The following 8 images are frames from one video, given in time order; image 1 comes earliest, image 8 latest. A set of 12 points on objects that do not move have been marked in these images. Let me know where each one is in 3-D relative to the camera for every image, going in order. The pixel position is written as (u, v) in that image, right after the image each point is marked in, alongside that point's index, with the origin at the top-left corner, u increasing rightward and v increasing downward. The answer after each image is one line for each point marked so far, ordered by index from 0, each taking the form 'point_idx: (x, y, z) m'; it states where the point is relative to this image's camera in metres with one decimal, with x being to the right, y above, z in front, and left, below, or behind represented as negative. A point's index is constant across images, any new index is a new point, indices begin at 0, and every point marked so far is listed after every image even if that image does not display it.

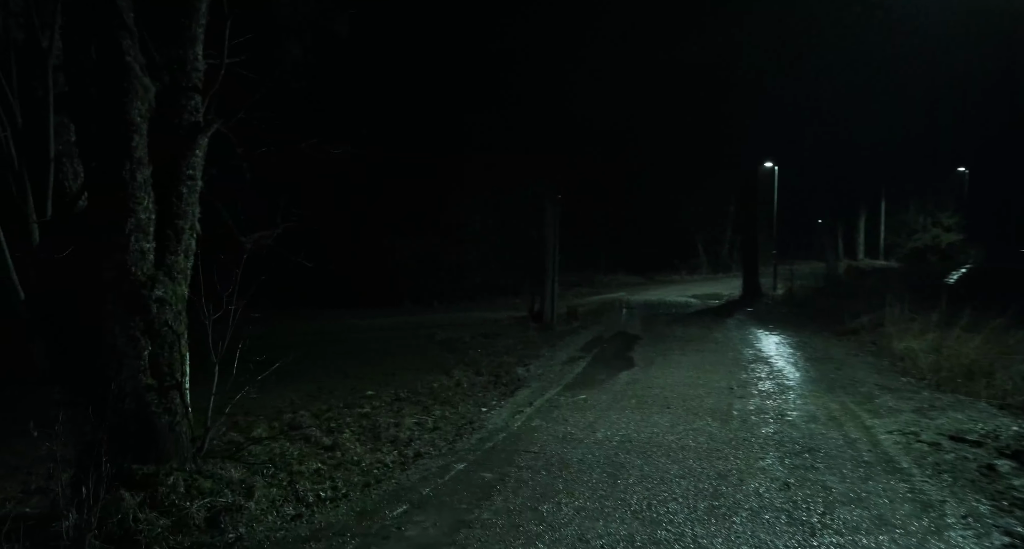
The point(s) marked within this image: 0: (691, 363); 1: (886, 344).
0: (+3.0, -1.5, +11.0) m
1: (+7.0, -1.3, +12.1) m
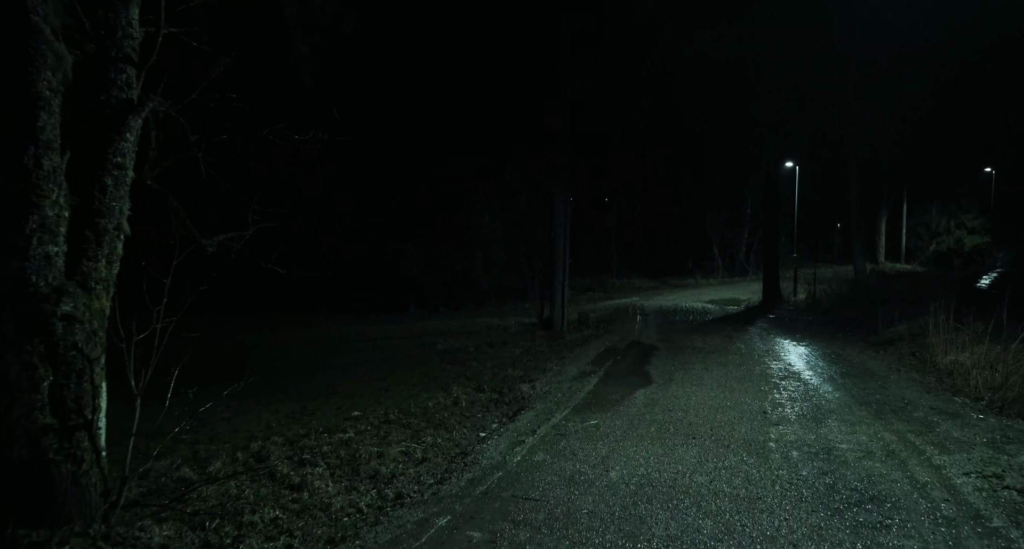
0: (+3.0, -1.6, +9.9) m
1: (+7.1, -1.4, +10.9) m
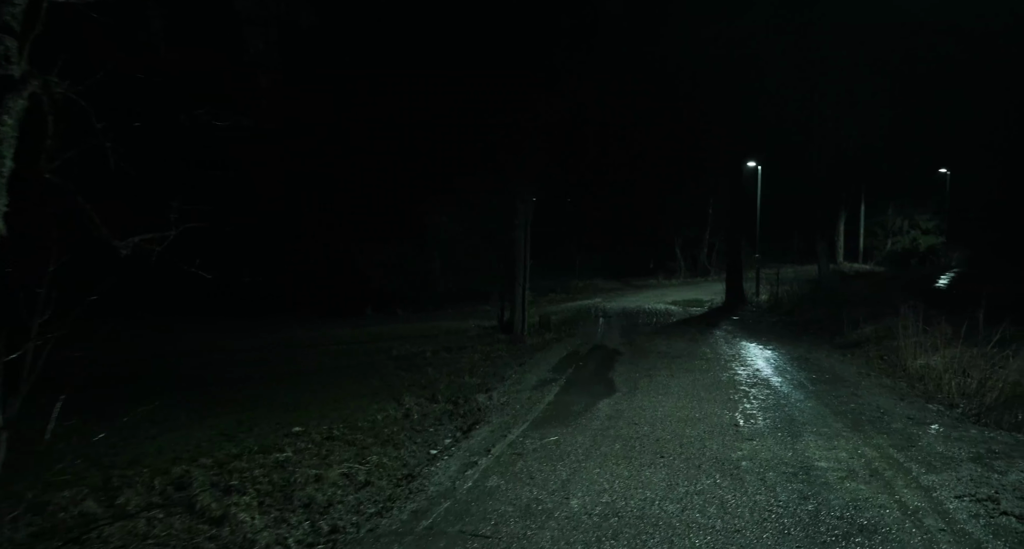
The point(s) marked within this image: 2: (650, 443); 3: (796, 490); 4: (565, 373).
0: (+2.4, -1.6, +9.4) m
1: (+6.4, -1.4, +10.6) m
2: (+1.4, -1.7, +6.6) m
3: (+2.2, -1.7, +5.2) m
4: (+0.9, -1.7, +11.1) m
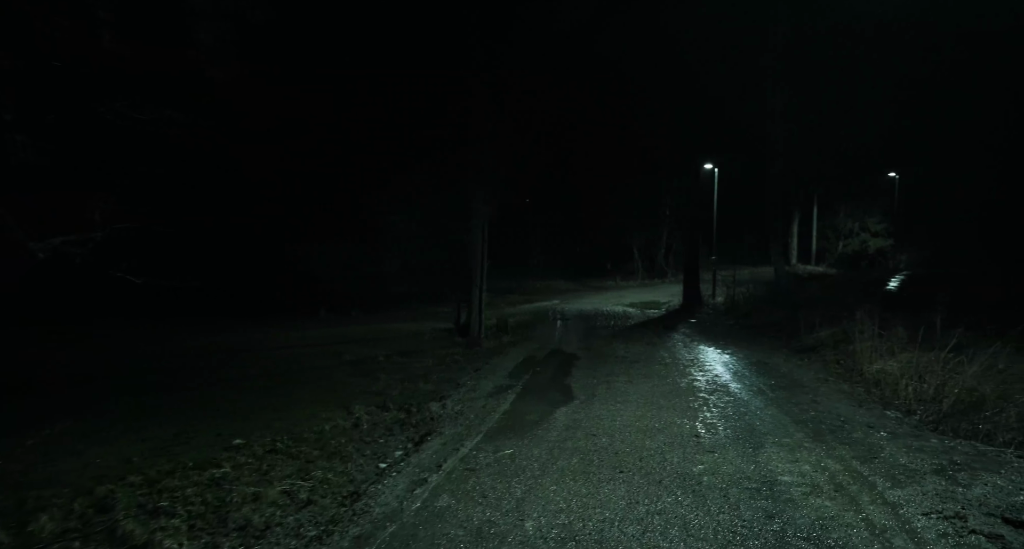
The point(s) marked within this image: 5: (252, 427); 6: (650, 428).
0: (+1.8, -1.7, +9.1) m
1: (+5.6, -1.5, +10.7) m
2: (+0.9, -1.8, +6.3) m
3: (+1.9, -1.8, +4.9) m
4: (+0.2, -1.7, +10.7) m
5: (-3.6, -2.1, +9.0) m
6: (+1.5, -1.7, +7.3) m
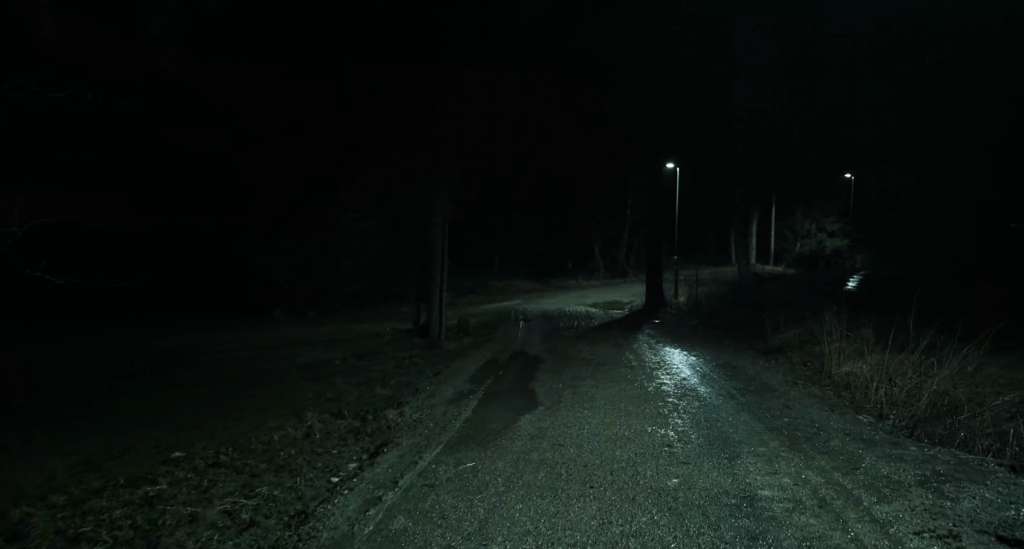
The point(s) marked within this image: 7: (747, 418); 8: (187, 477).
0: (+1.3, -1.7, +8.8) m
1: (+5.0, -1.5, +10.5) m
2: (+0.6, -1.8, +5.9) m
3: (+1.6, -1.8, +4.6) m
4: (-0.4, -1.7, +10.3) m
5: (-4.1, -2.1, +8.4) m
6: (+1.1, -1.7, +6.9) m
7: (+2.8, -1.7, +7.6) m
8: (-3.5, -2.1, +6.9) m
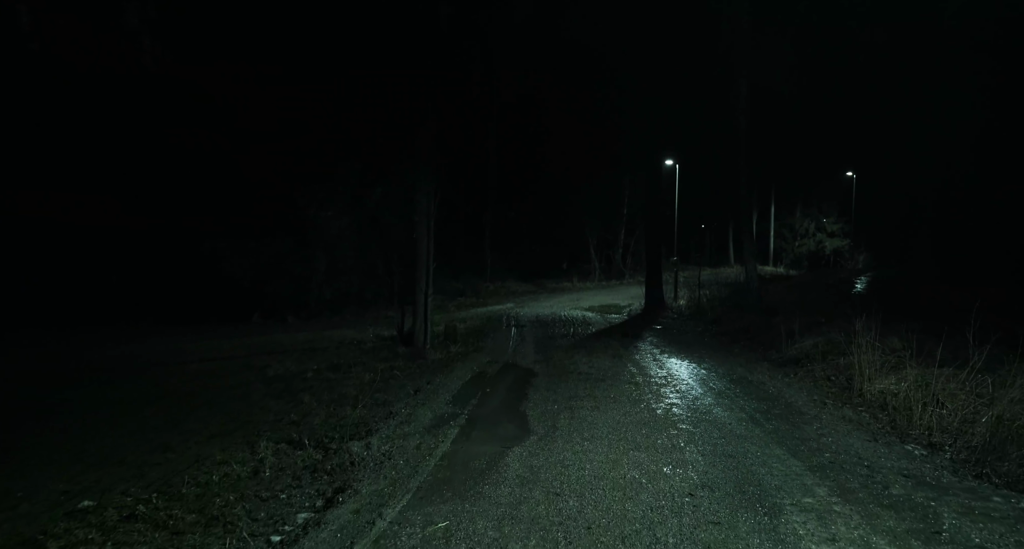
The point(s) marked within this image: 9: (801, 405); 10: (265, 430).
0: (+1.1, -1.8, +7.5) m
1: (+4.9, -1.6, +9.3) m
2: (+0.5, -1.8, +4.6) m
3: (+1.5, -1.8, +3.3) m
4: (-0.6, -1.8, +9.0) m
5: (-4.3, -2.2, +7.0) m
6: (+1.0, -1.8, +5.6) m
7: (+2.6, -1.7, +6.4) m
8: (-3.6, -2.2, +5.6) m
9: (+3.8, -1.7, +8.6) m
10: (-3.3, -2.1, +8.8) m
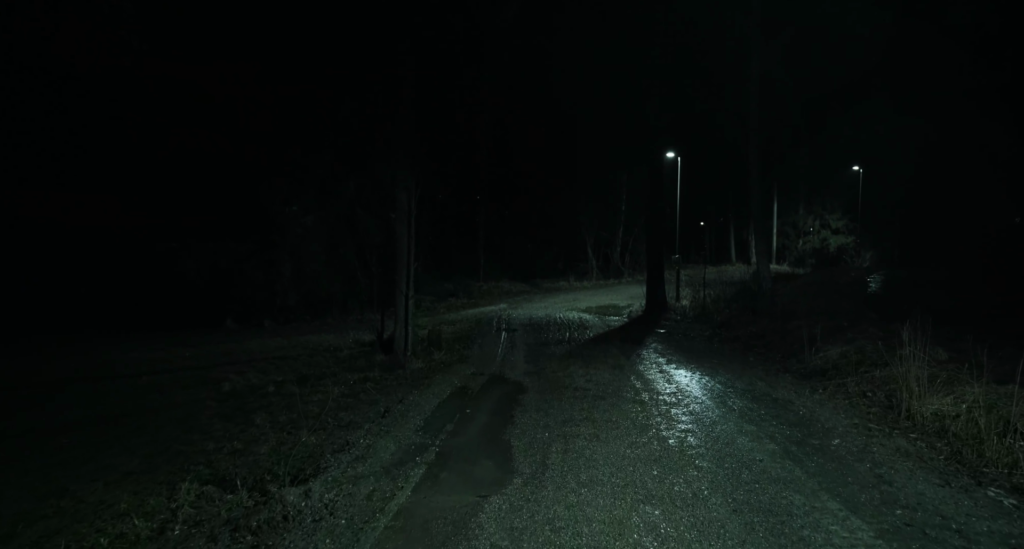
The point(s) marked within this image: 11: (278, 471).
0: (+0.9, -1.8, +6.0) m
1: (+4.7, -1.6, +7.8) m
2: (+0.3, -1.8, +3.1) m
3: (+1.3, -1.9, +1.9) m
4: (-0.8, -1.8, +7.5) m
5: (-4.5, -2.2, +5.5) m
6: (+0.8, -1.8, +4.1) m
7: (+2.4, -1.7, +4.9) m
8: (-3.8, -2.3, +4.1) m
9: (+3.6, -1.7, +7.1) m
10: (-3.5, -2.1, +7.3) m
11: (-2.4, -2.0, +6.8) m
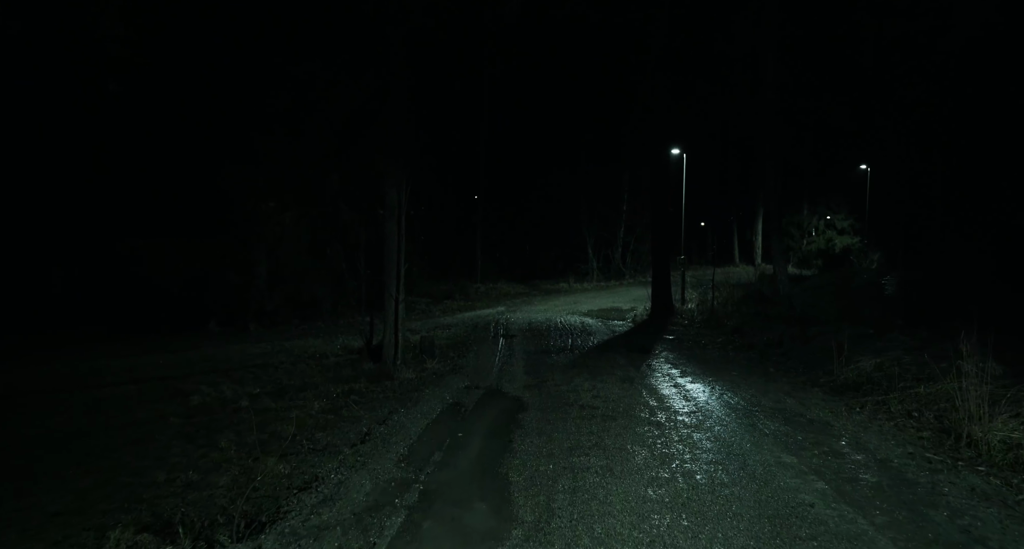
0: (+0.9, -1.8, +4.9) m
1: (+4.7, -1.6, +6.8) m
2: (+0.3, -1.9, +2.1) m
3: (+1.3, -1.9, +0.8) m
4: (-0.8, -1.8, +6.4) m
5: (-4.5, -2.3, +4.4) m
6: (+0.8, -1.8, +3.1) m
7: (+2.4, -1.8, +3.8) m
8: (-3.8, -2.3, +3.0) m
9: (+3.6, -1.7, +6.1) m
10: (-3.5, -2.2, +6.2) m
11: (-2.4, -2.1, +5.7) m
